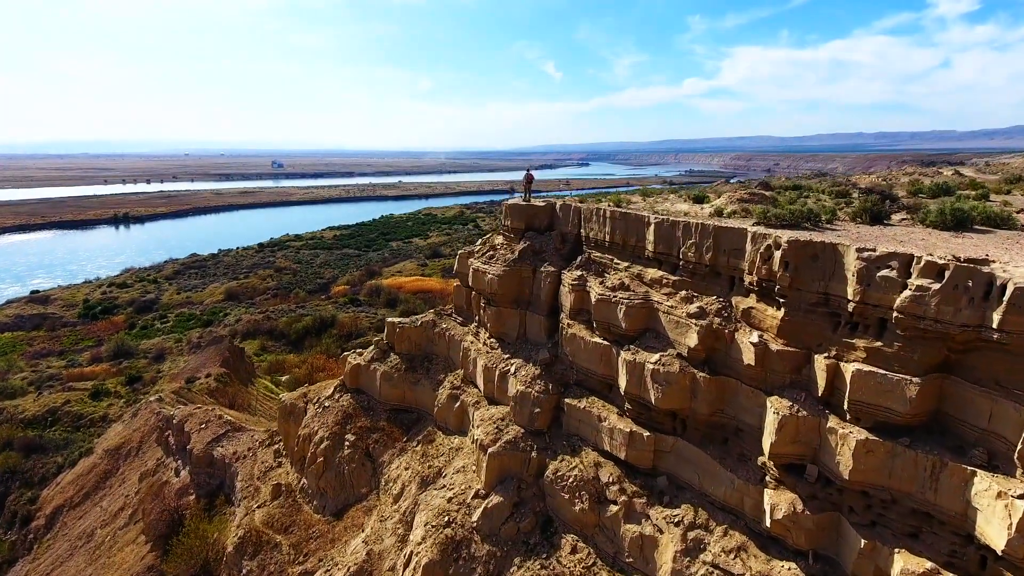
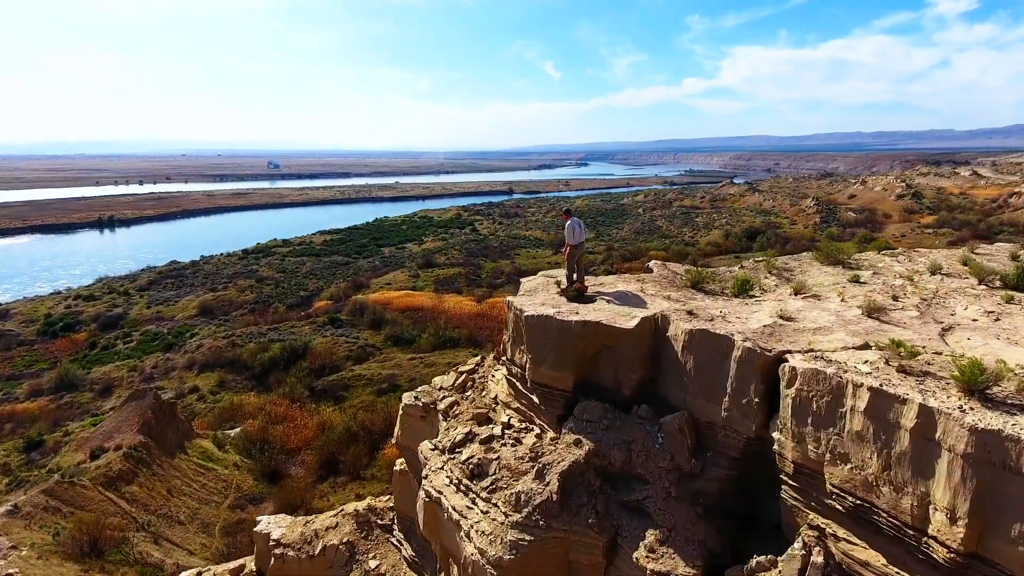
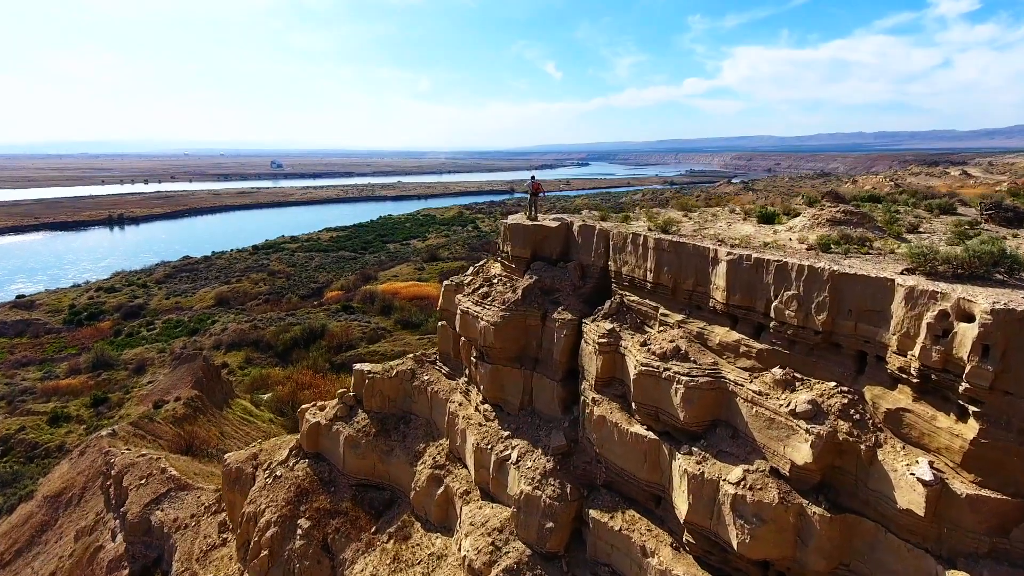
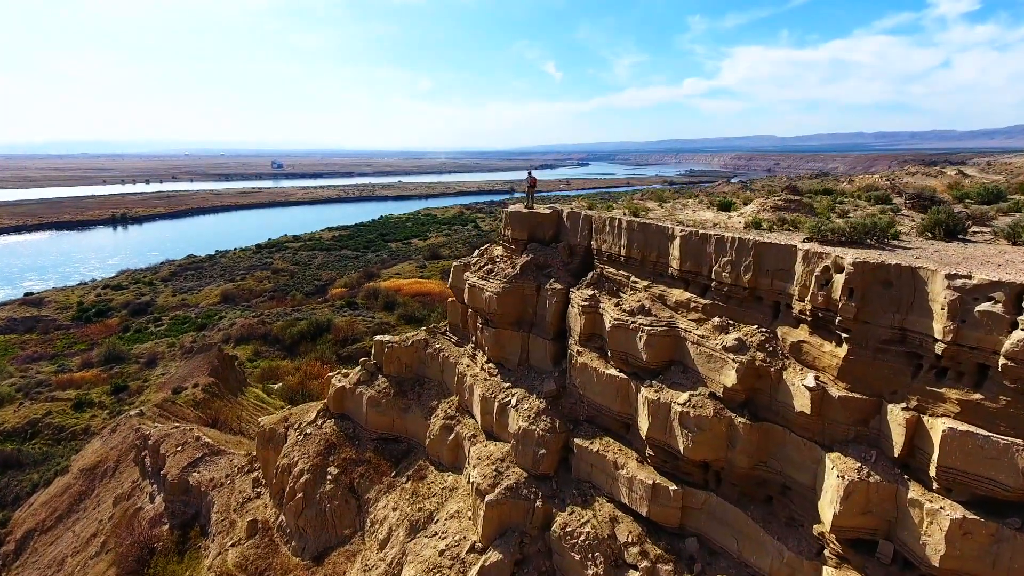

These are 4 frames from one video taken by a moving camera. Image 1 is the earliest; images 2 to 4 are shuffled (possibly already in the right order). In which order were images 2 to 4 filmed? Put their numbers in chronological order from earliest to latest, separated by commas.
4, 3, 2
